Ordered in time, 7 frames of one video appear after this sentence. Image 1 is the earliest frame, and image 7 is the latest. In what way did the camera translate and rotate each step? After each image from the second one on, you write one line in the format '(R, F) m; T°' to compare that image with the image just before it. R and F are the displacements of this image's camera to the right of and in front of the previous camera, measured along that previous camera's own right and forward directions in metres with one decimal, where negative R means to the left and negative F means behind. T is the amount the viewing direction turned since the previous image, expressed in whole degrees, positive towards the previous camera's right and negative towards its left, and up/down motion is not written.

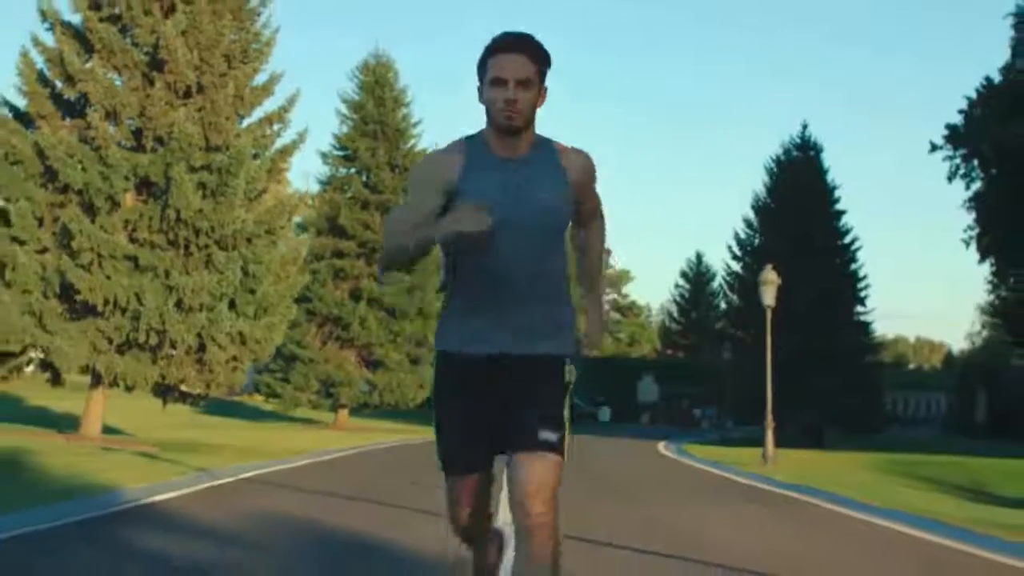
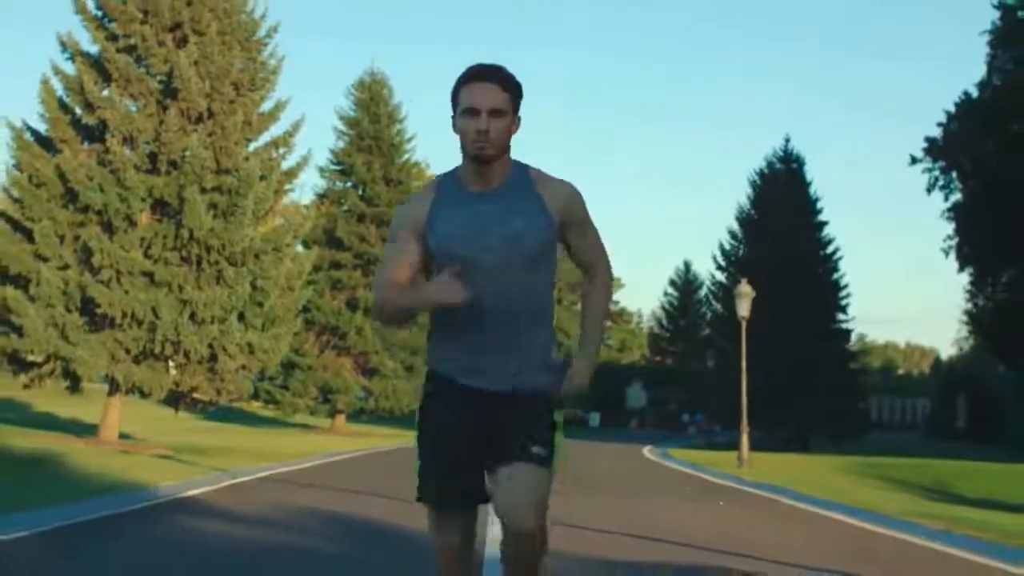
(0.0, -1.6) m; 0°
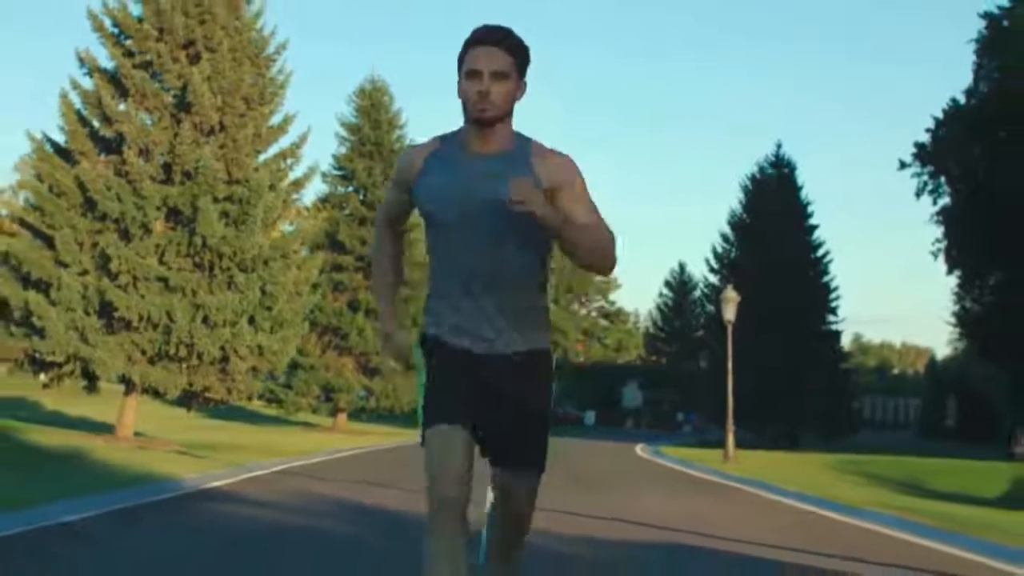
(0.0, -1.3) m; 0°
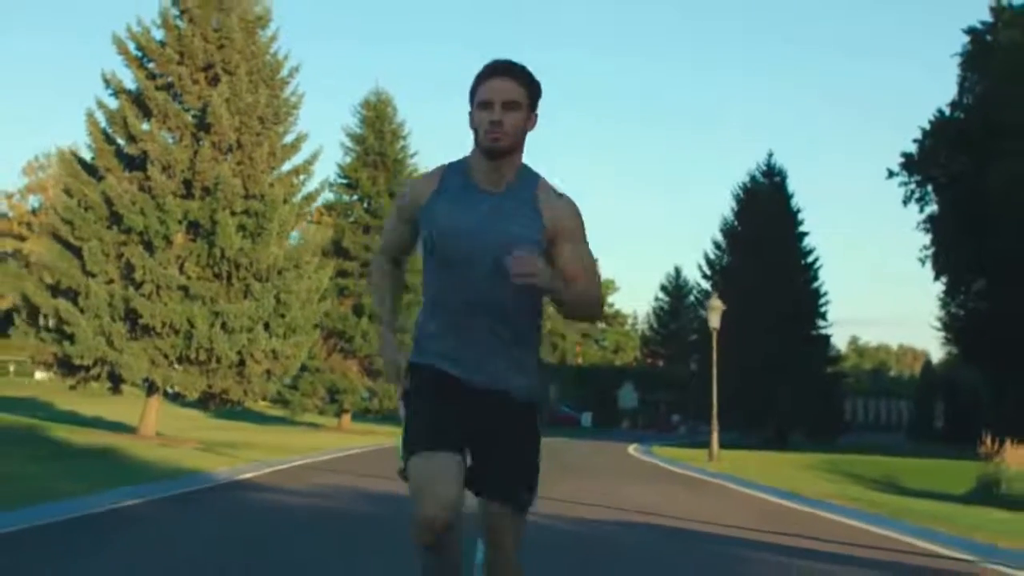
(0.0, -1.8) m; 0°
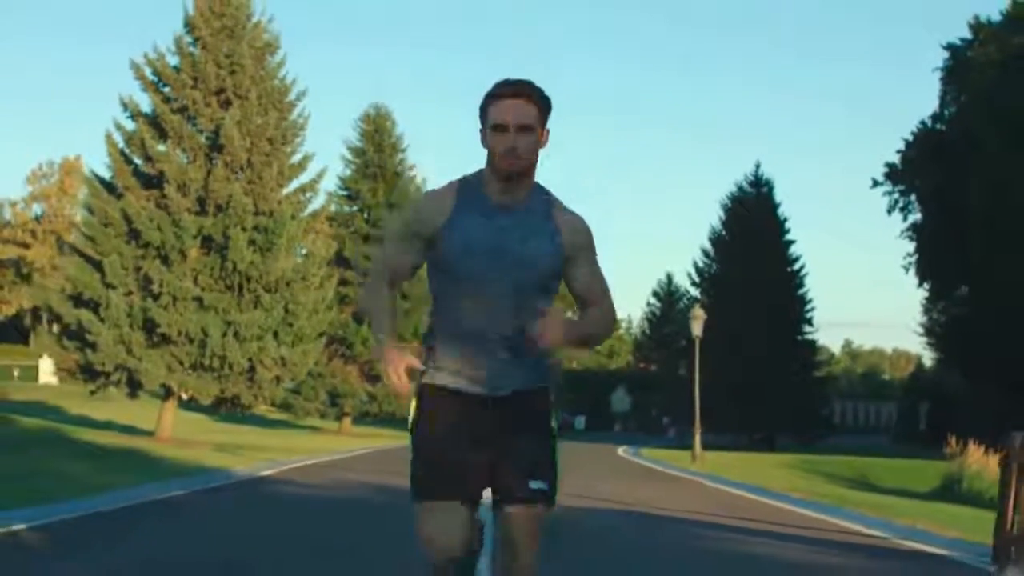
(0.0, -1.8) m; 0°
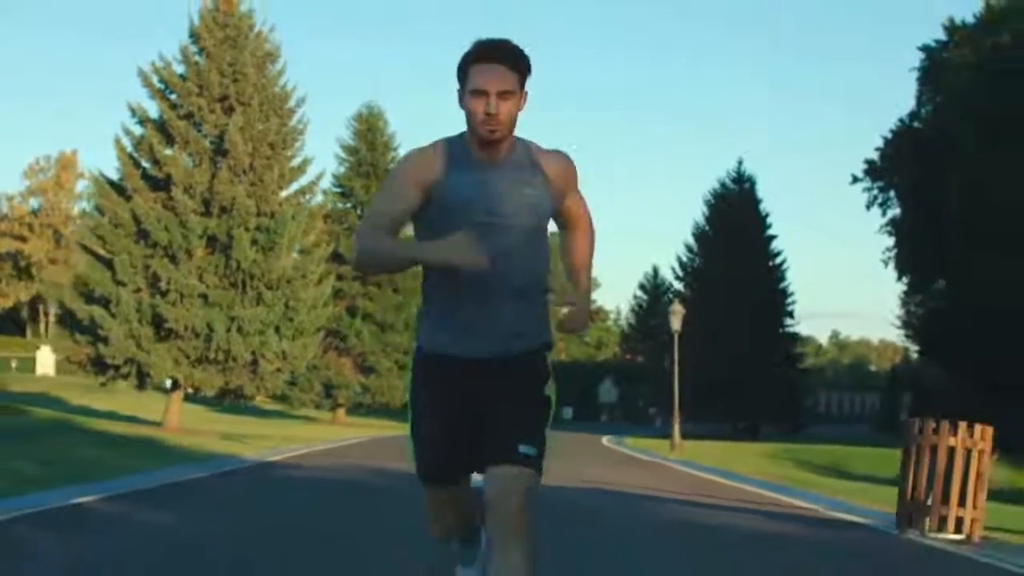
(0.0, -1.7) m; 0°
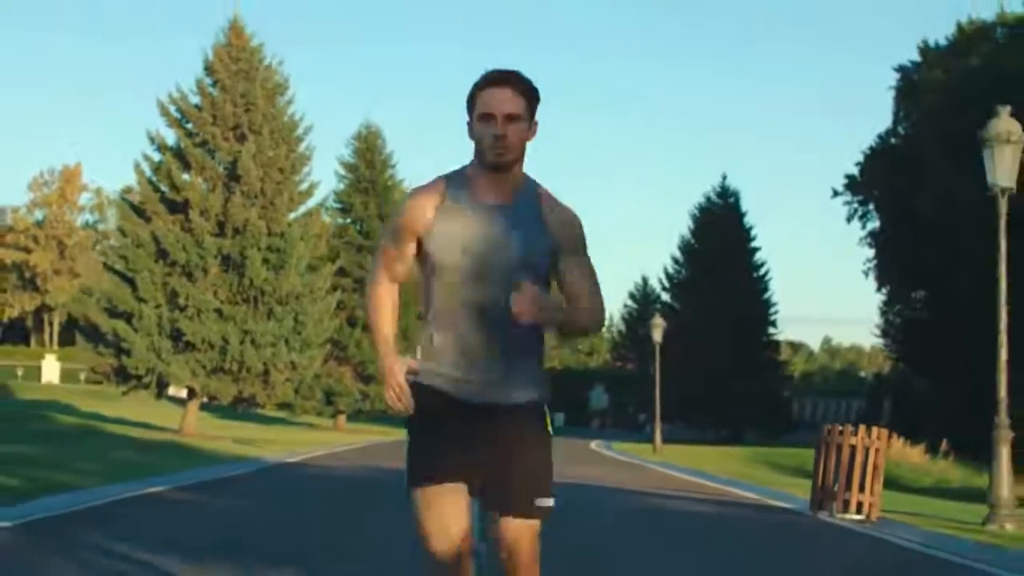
(0.0, -2.4) m; 0°
